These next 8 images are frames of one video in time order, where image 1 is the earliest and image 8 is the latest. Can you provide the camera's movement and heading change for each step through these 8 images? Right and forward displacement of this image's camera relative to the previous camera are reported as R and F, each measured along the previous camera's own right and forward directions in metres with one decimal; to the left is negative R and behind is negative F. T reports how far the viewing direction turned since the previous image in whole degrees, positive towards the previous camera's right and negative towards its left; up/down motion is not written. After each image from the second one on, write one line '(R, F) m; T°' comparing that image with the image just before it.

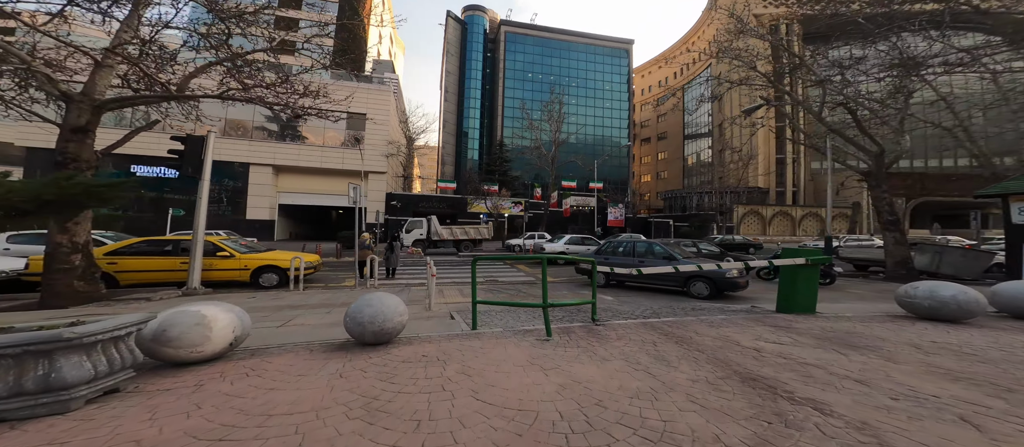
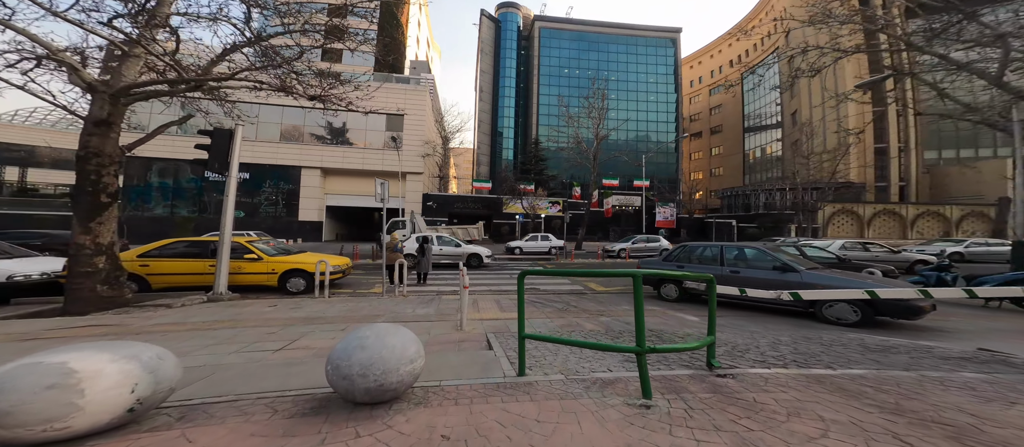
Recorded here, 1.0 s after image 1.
(-0.3, +1.4) m; -7°
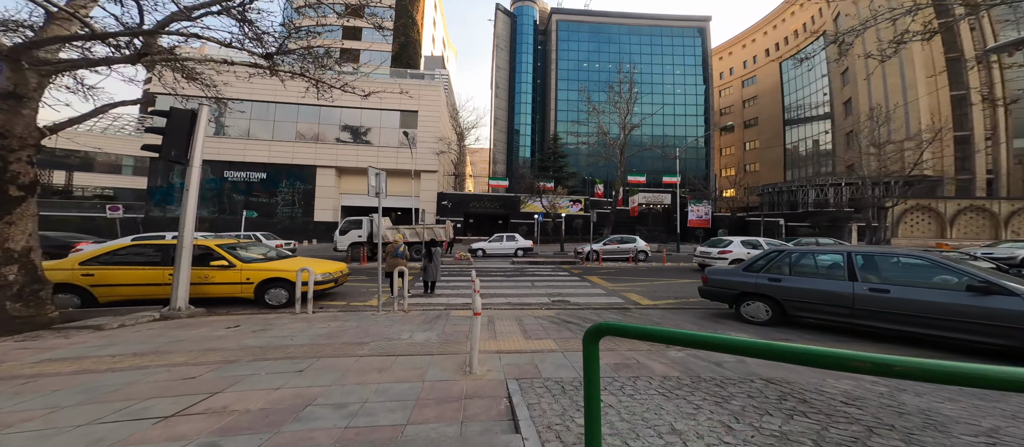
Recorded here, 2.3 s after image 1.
(-0.2, +1.7) m; -3°
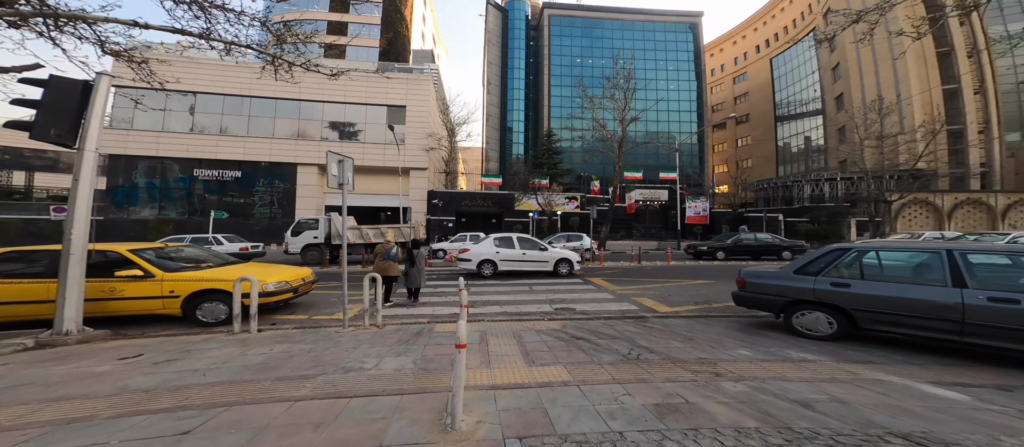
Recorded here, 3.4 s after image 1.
(-0.1, +1.2) m; +1°
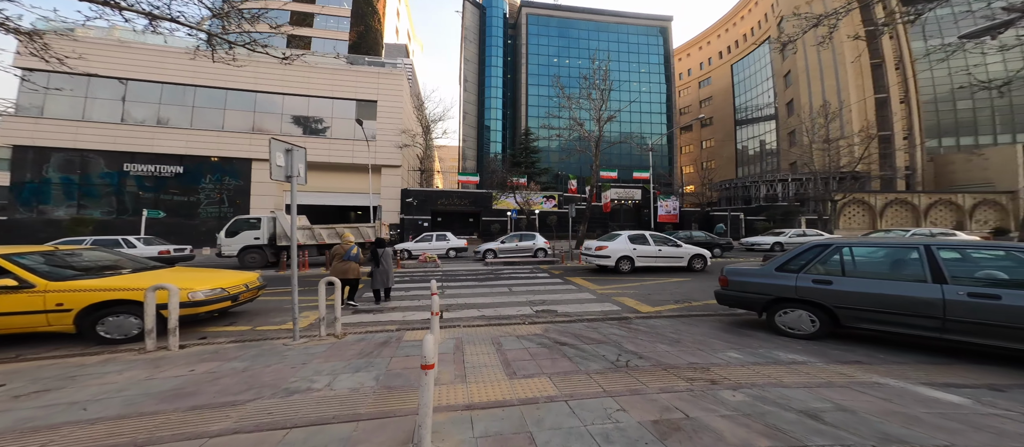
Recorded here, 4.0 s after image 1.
(0.0, +0.4) m; +4°
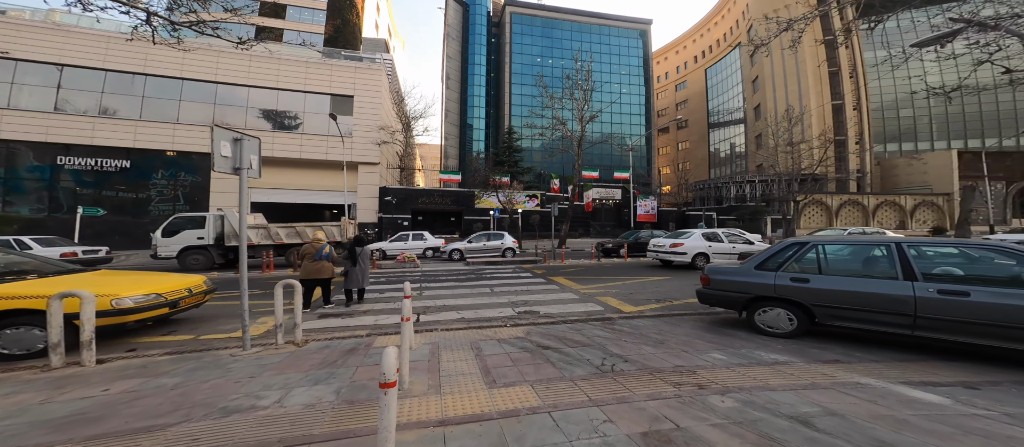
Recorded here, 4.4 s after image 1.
(0.0, +0.2) m; +3°
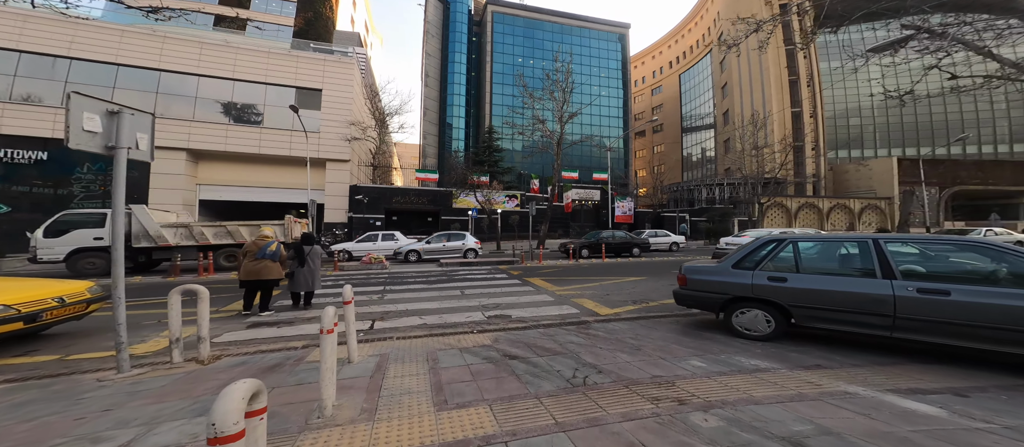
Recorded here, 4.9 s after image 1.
(+0.2, +0.4) m; +4°
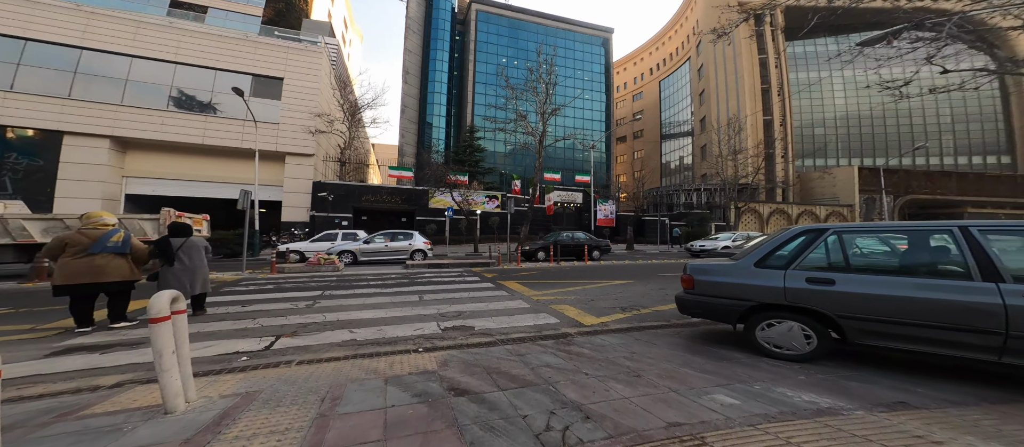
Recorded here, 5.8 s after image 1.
(+0.3, +1.2) m; +3°
